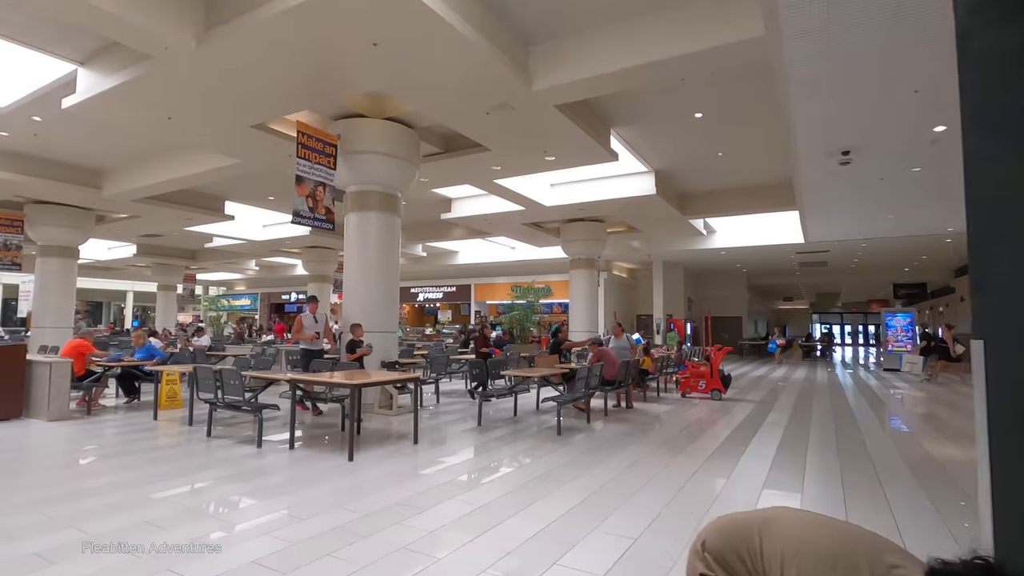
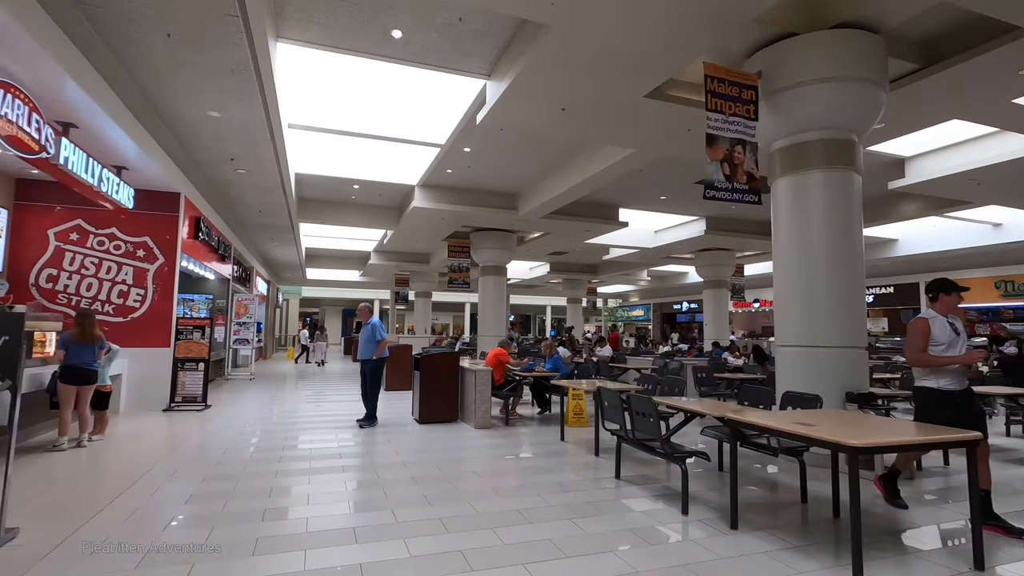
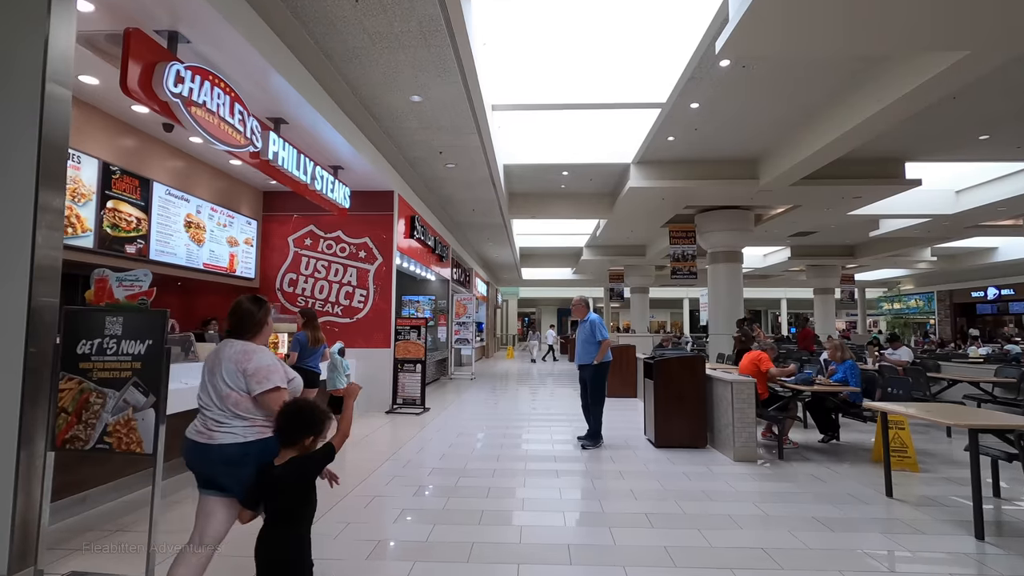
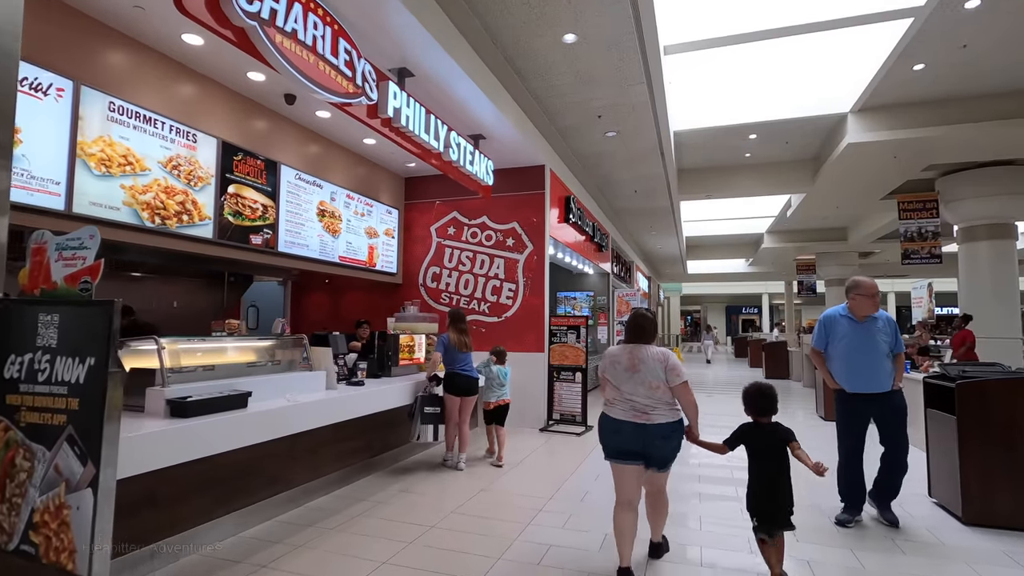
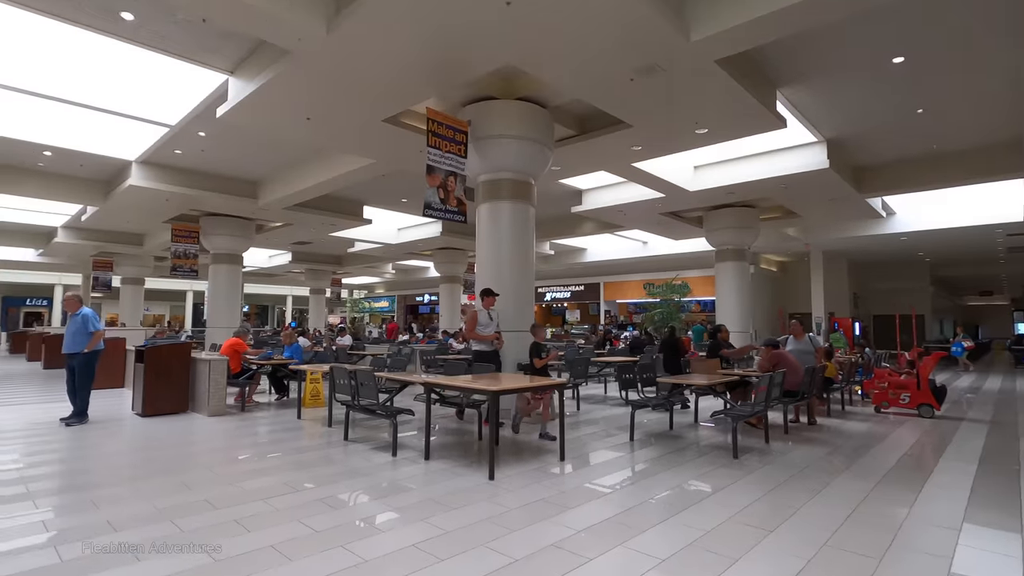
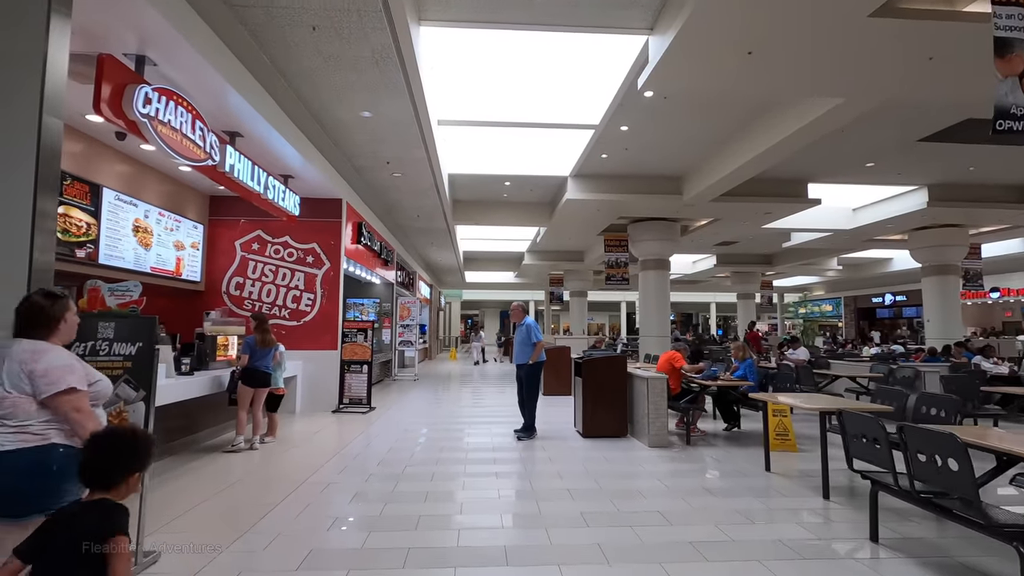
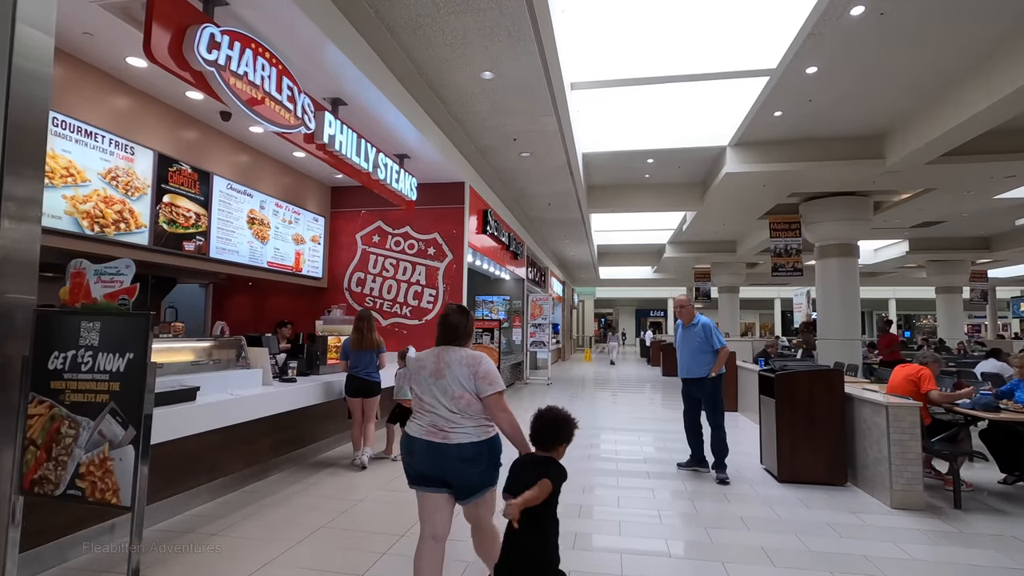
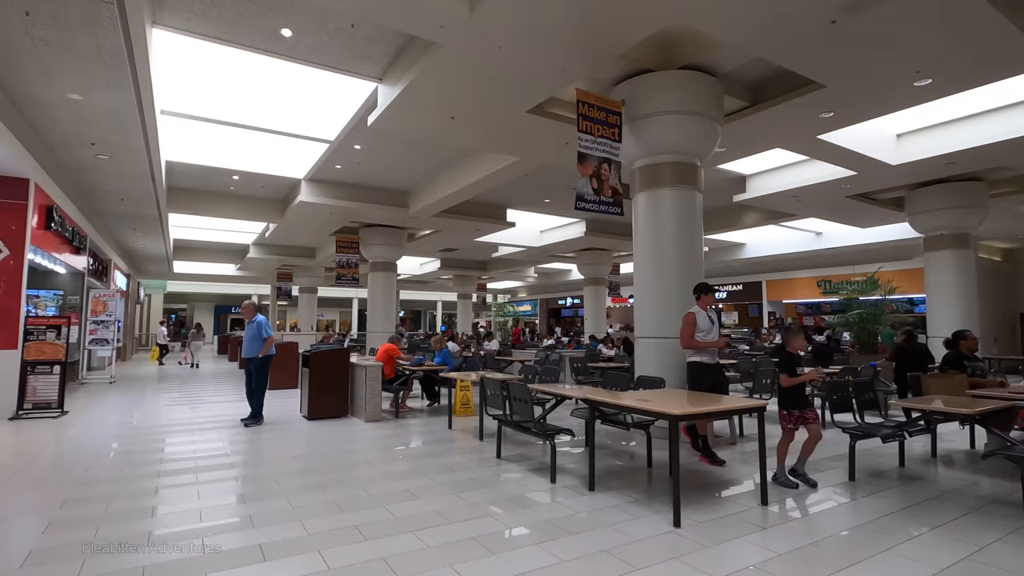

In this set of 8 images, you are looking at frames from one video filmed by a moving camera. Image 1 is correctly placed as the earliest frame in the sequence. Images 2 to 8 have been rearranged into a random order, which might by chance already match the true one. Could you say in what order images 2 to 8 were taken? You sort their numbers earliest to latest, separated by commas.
5, 8, 2, 6, 3, 7, 4
